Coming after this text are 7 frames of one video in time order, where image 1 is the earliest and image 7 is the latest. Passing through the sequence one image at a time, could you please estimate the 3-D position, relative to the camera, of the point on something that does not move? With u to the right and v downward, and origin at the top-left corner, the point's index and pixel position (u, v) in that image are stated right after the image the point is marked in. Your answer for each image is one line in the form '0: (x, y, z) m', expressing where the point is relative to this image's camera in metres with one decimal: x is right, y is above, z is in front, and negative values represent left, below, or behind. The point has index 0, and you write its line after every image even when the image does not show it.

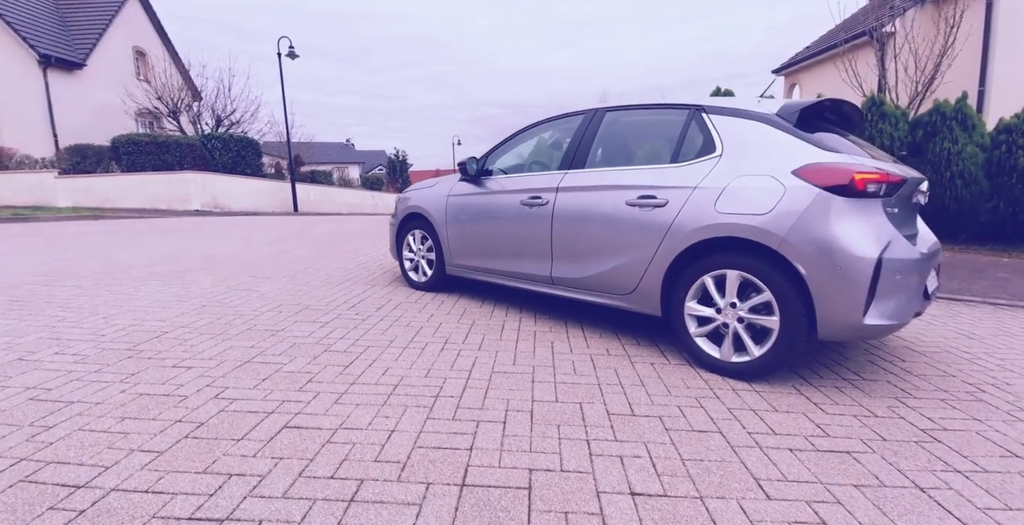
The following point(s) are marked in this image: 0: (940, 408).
0: (+2.4, -0.8, +2.6) m
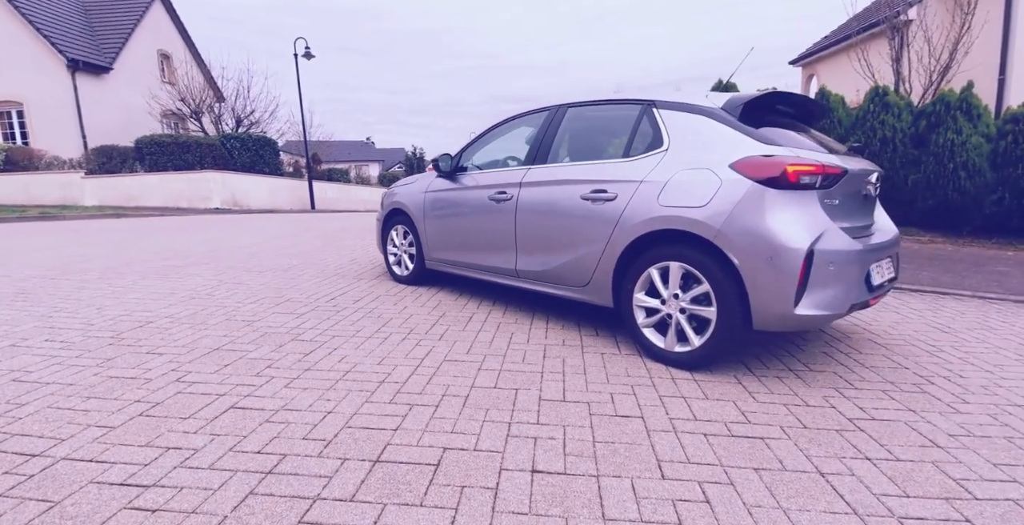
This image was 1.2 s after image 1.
0: (+2.1, -0.8, +2.6) m
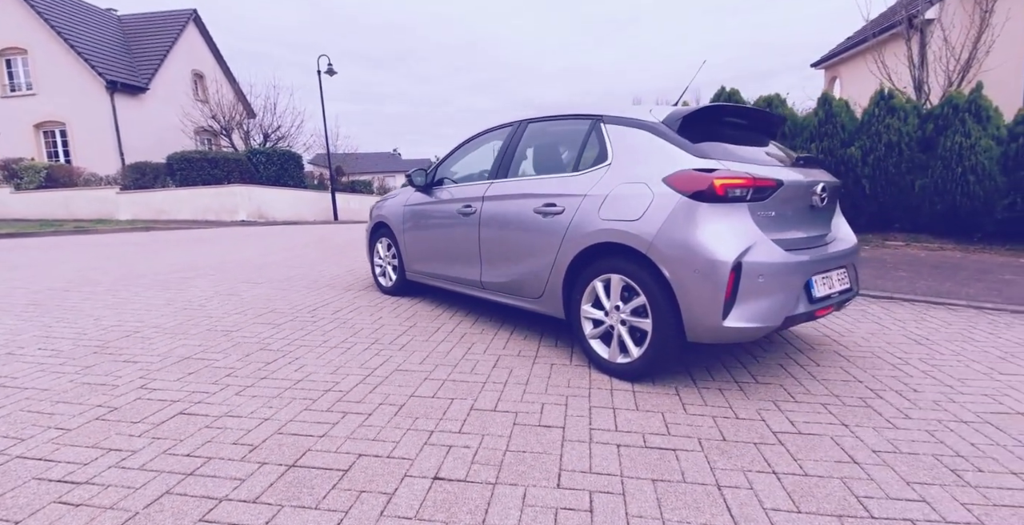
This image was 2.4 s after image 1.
0: (+1.7, -0.9, +2.6) m
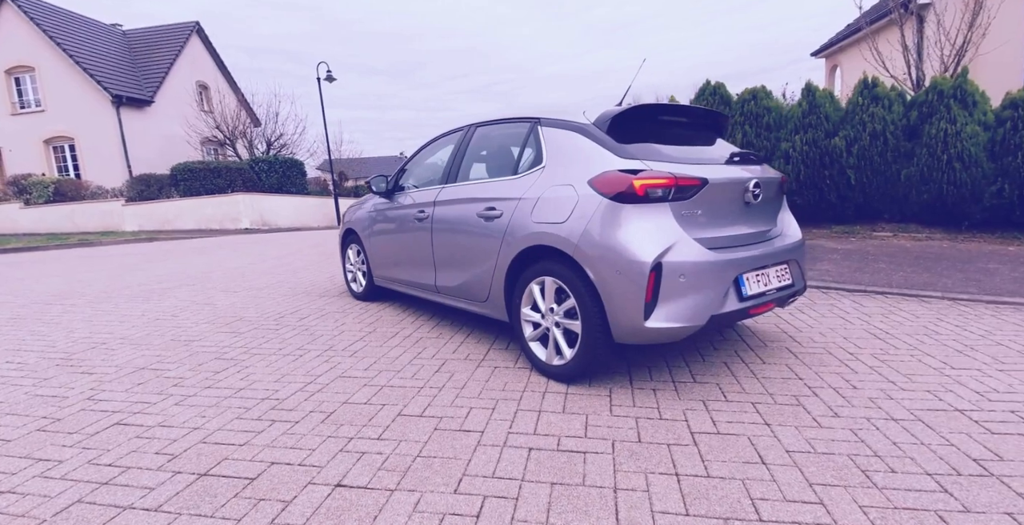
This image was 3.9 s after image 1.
0: (+1.3, -0.8, +2.5) m
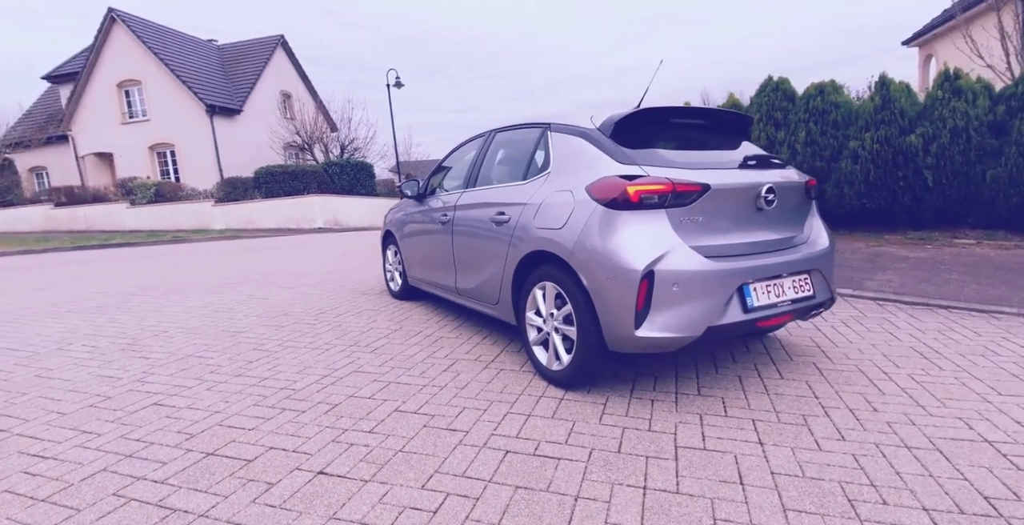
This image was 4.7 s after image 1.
0: (+1.2, -0.9, +2.4) m
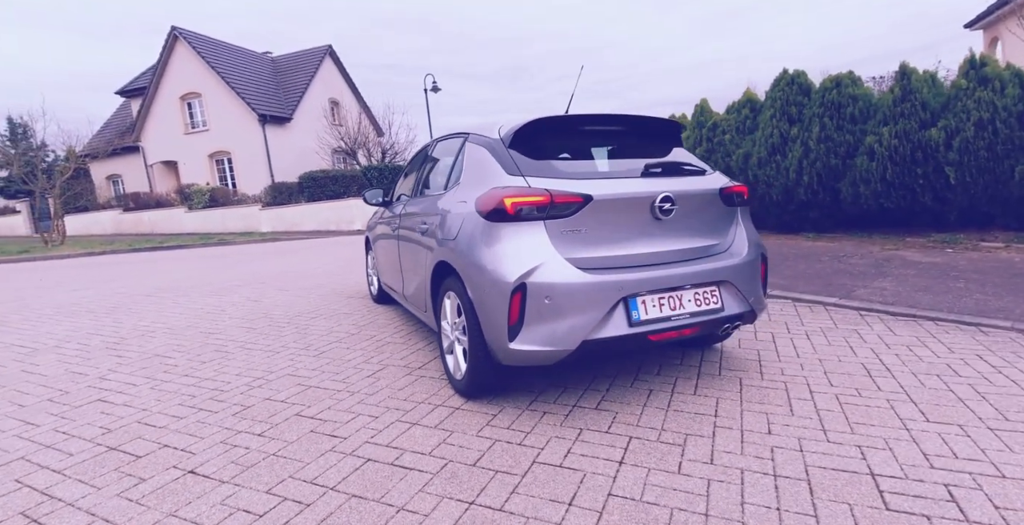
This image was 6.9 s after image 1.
0: (+0.5, -1.0, +2.4) m
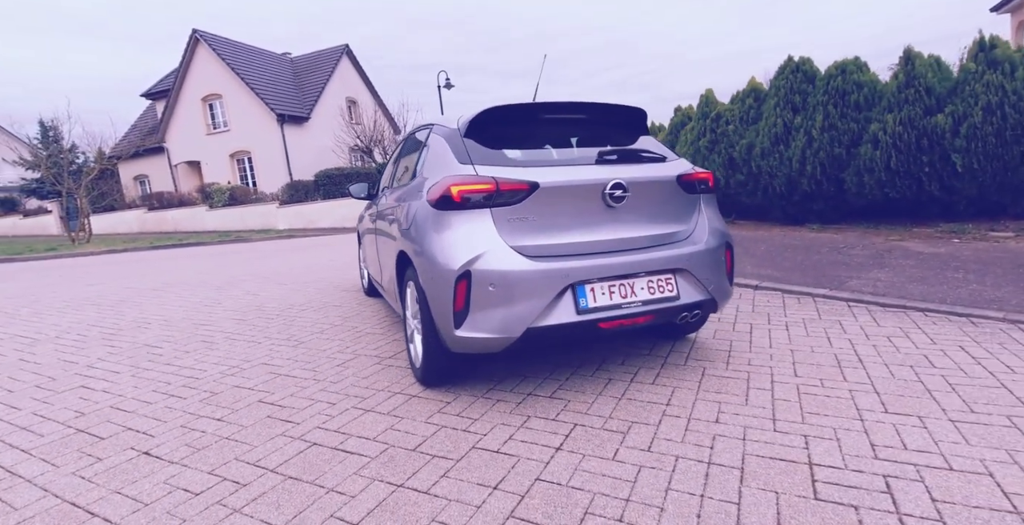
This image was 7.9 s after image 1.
0: (+0.2, -0.9, +2.4) m
